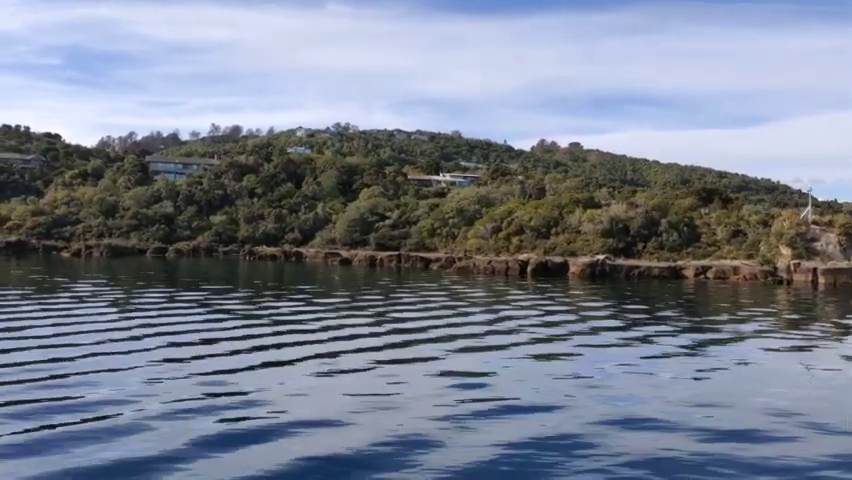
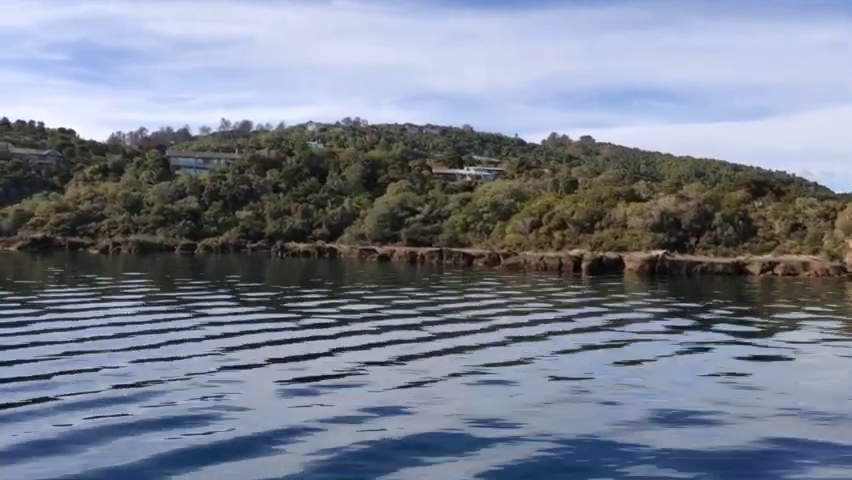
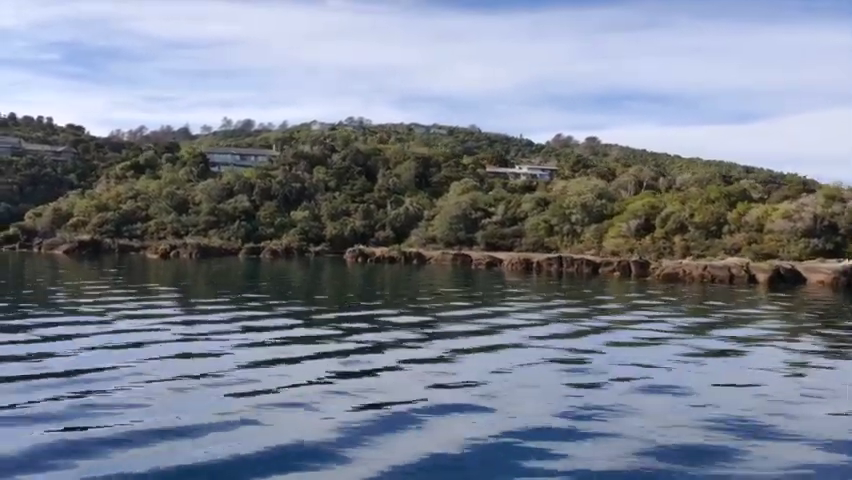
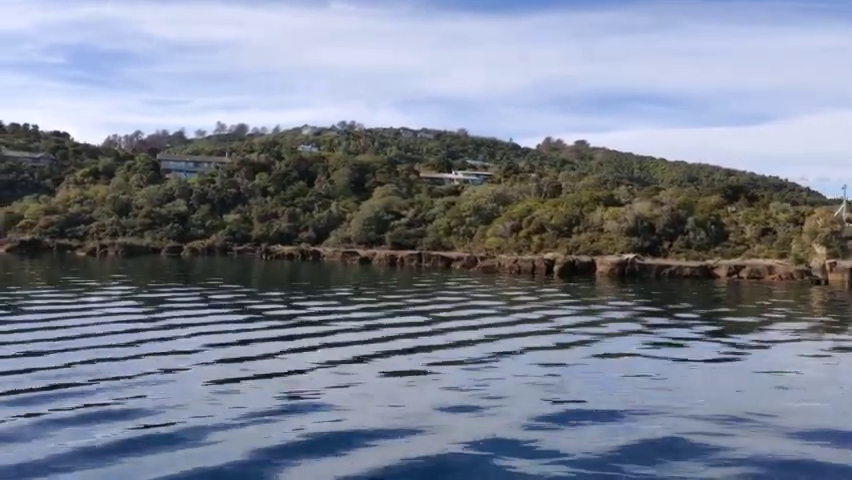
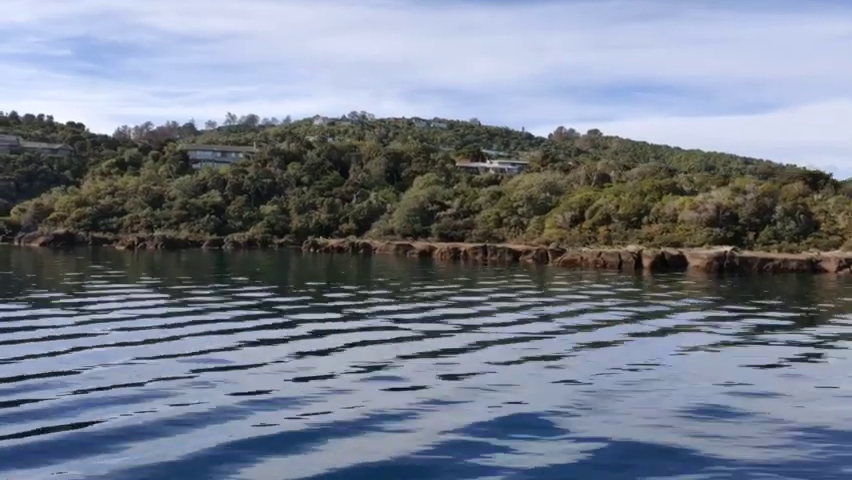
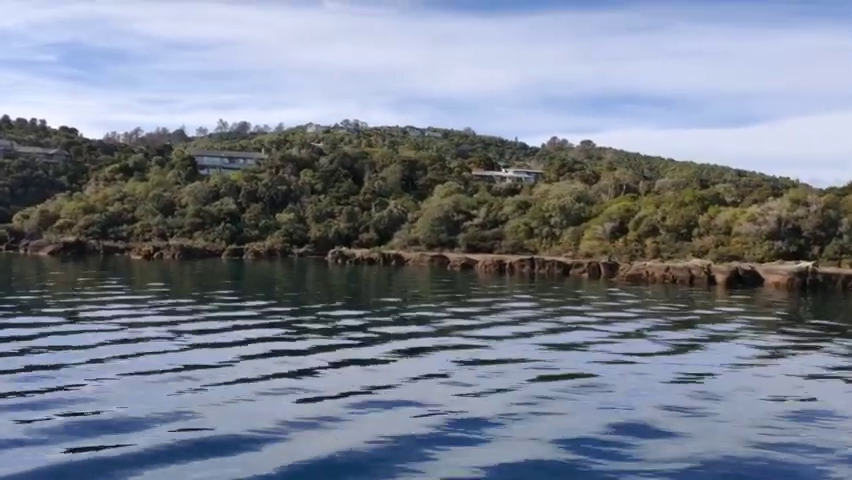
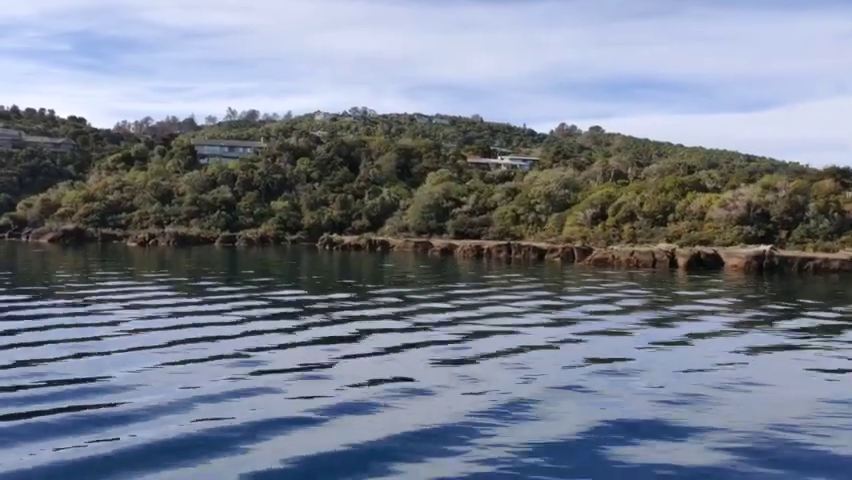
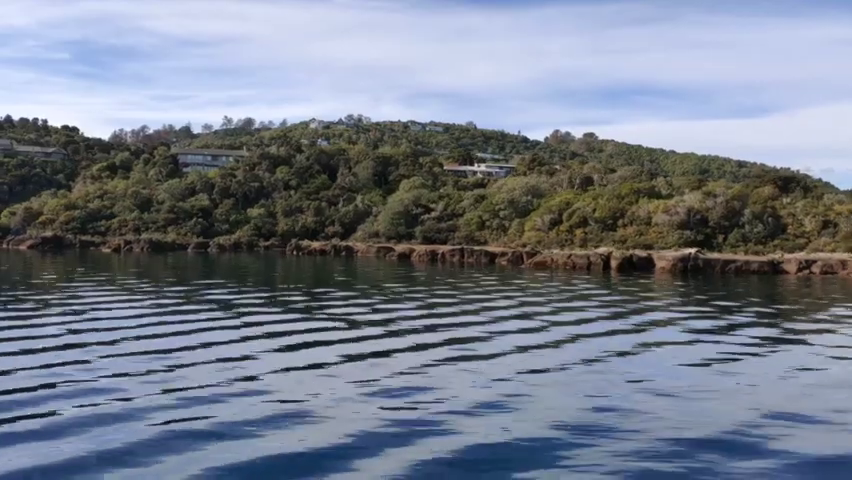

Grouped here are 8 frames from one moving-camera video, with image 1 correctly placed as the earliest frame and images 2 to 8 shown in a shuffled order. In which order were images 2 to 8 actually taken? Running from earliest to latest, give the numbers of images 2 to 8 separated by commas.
4, 2, 8, 5, 7, 6, 3
